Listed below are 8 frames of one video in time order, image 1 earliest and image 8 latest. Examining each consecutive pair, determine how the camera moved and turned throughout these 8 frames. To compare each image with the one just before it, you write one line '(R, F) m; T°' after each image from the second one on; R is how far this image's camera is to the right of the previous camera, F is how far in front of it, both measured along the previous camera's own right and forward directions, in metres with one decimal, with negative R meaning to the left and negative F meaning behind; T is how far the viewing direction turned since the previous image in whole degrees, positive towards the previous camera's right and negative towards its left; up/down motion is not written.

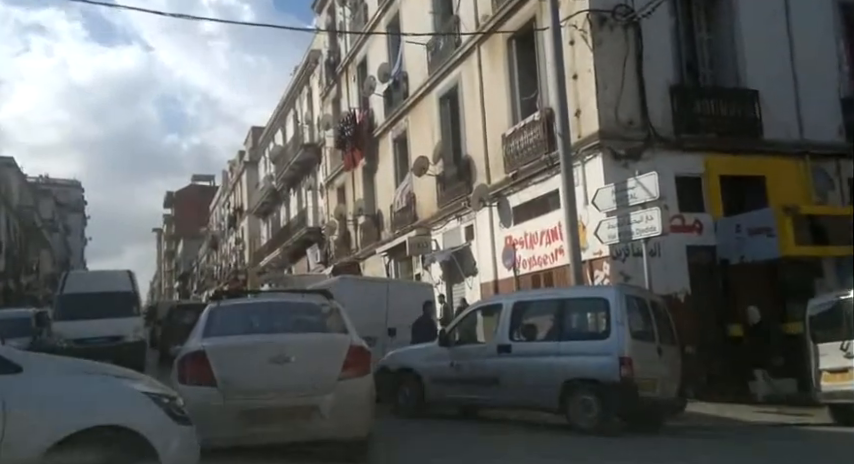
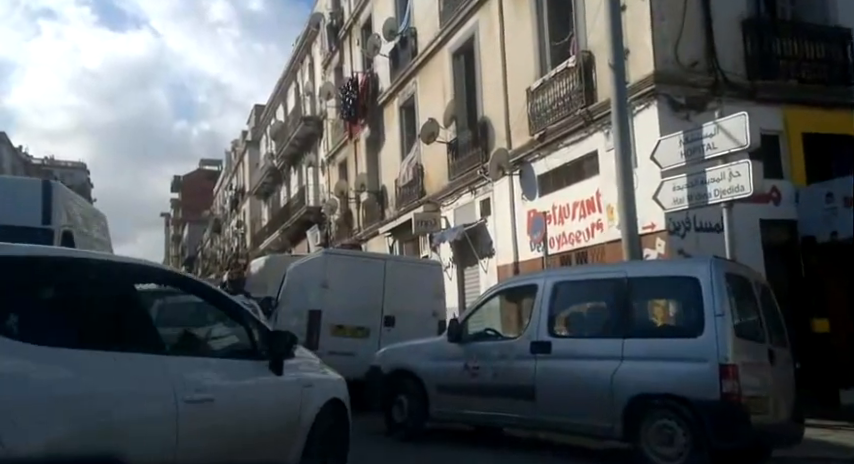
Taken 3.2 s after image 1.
(0.0, +3.1) m; -1°
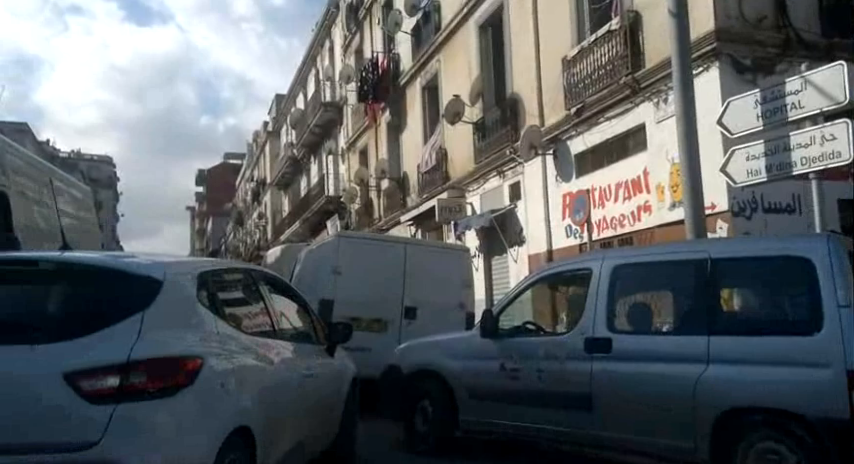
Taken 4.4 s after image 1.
(-0.1, +1.5) m; -2°
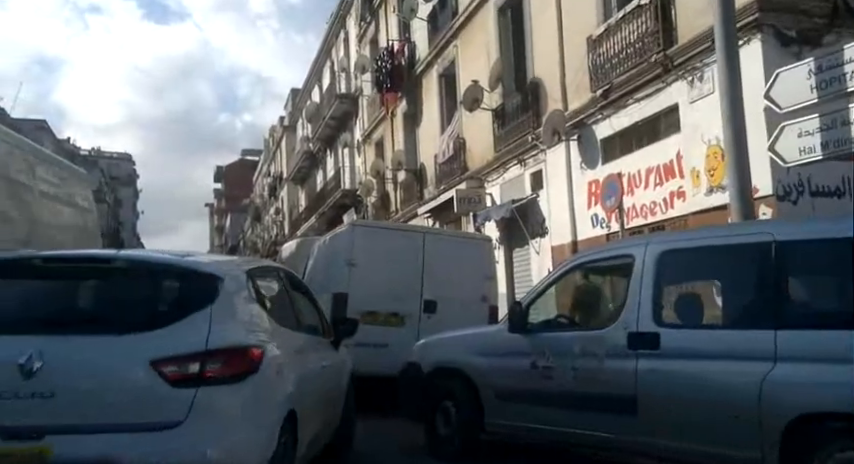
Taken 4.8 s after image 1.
(0.0, +0.7) m; -1°
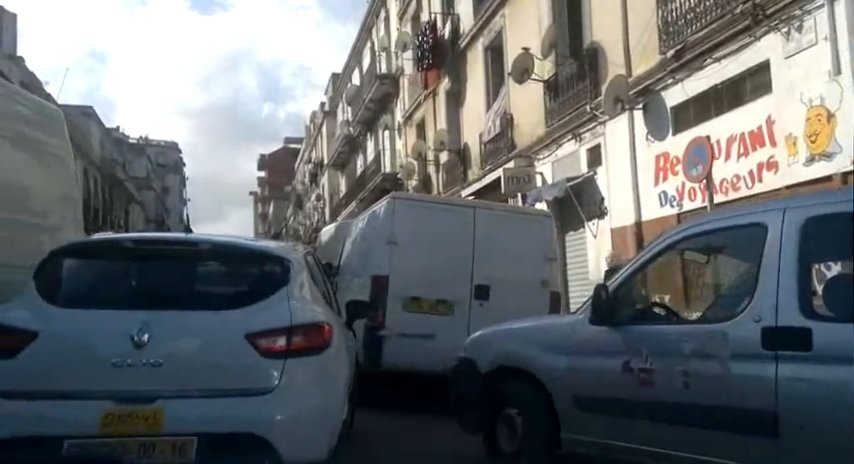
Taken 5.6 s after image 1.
(-0.1, +1.4) m; -3°
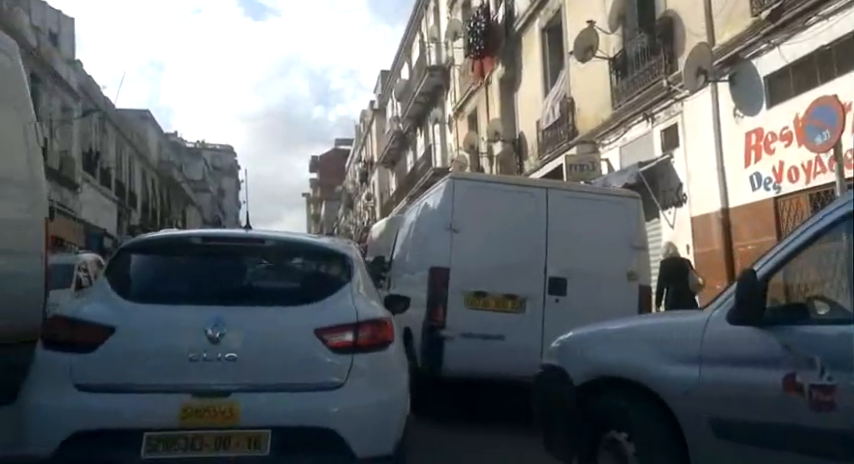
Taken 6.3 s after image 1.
(-0.2, +1.3) m; -3°
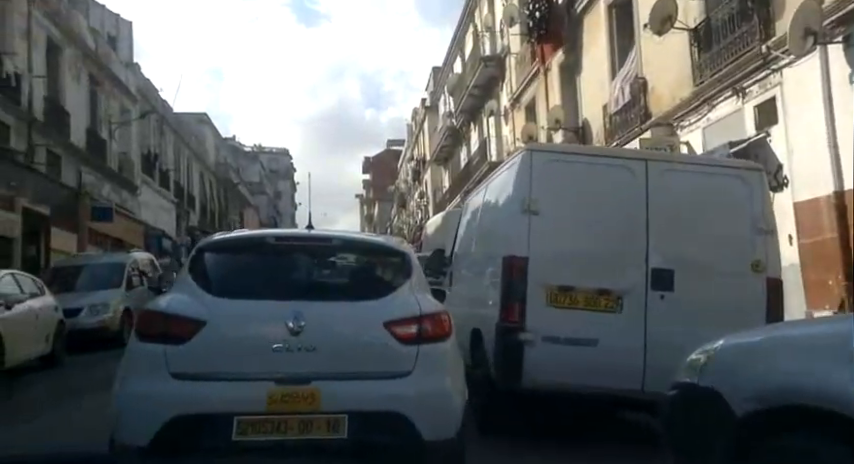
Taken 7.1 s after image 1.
(-0.2, +1.4) m; -4°
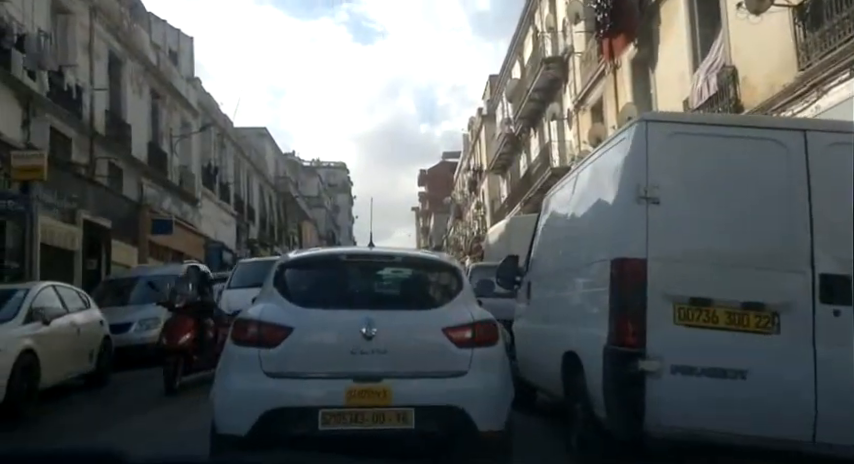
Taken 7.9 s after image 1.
(-0.2, +1.5) m; -4°
